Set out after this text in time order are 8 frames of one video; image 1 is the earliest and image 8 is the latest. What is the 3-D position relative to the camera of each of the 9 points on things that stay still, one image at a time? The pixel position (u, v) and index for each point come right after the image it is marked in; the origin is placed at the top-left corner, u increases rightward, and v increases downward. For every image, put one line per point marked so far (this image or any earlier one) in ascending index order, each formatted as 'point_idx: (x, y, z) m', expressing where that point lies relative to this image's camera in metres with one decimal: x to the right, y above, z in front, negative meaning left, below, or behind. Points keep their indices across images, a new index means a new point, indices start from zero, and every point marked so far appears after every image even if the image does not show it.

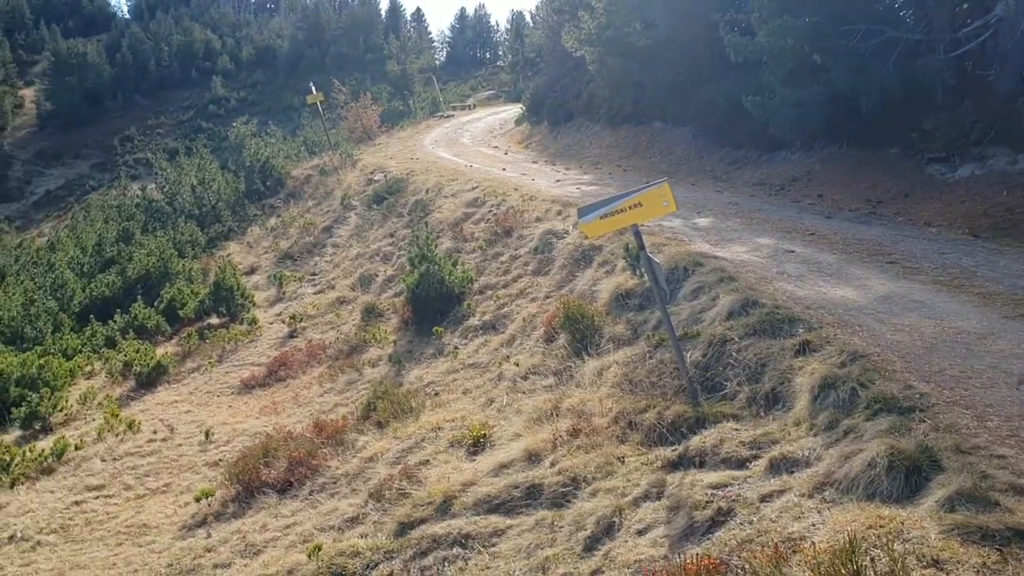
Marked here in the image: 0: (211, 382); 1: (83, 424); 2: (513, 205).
0: (-4.6, -1.4, +14.5) m
1: (-6.2, -1.9, +13.7) m
2: (0.0, +1.4, +16.6) m
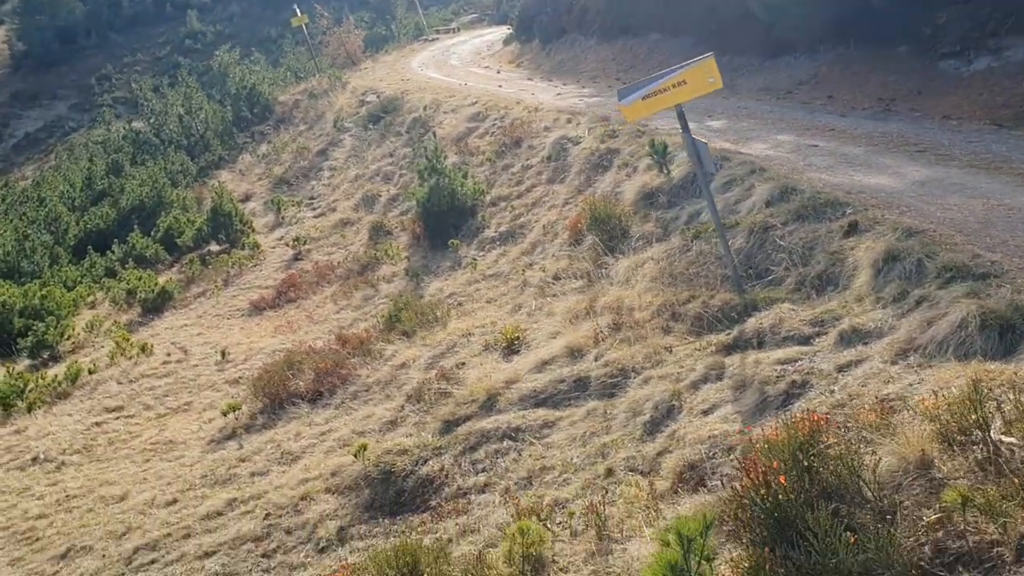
0: (-4.4, -0.2, +14.2) m
1: (-5.9, -0.8, +13.4) m
2: (+0.1, +2.9, +16.2) m
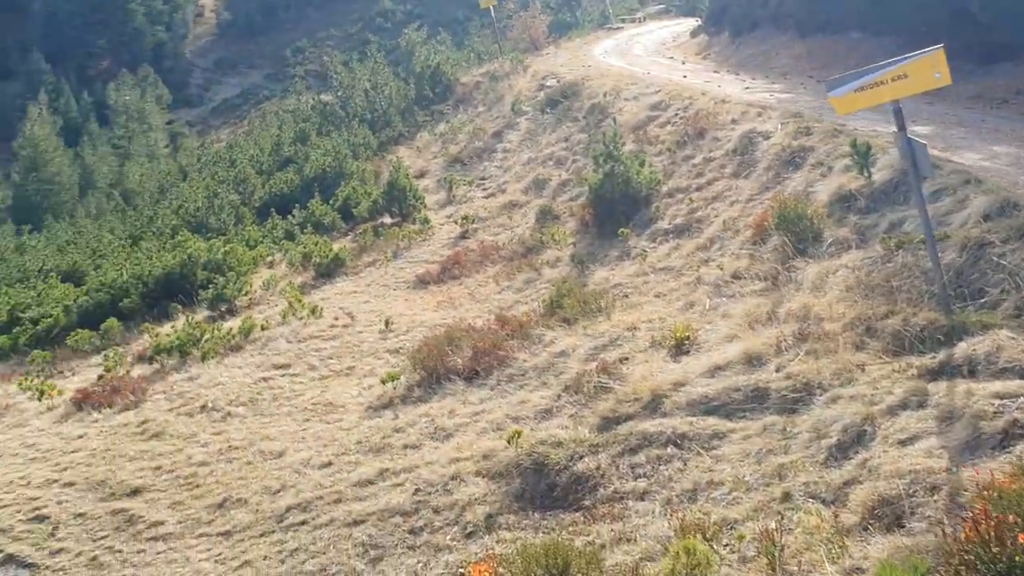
0: (-1.9, +0.2, +14.4) m
1: (-3.6, -0.3, +13.9) m
2: (+3.1, +2.9, +15.6) m
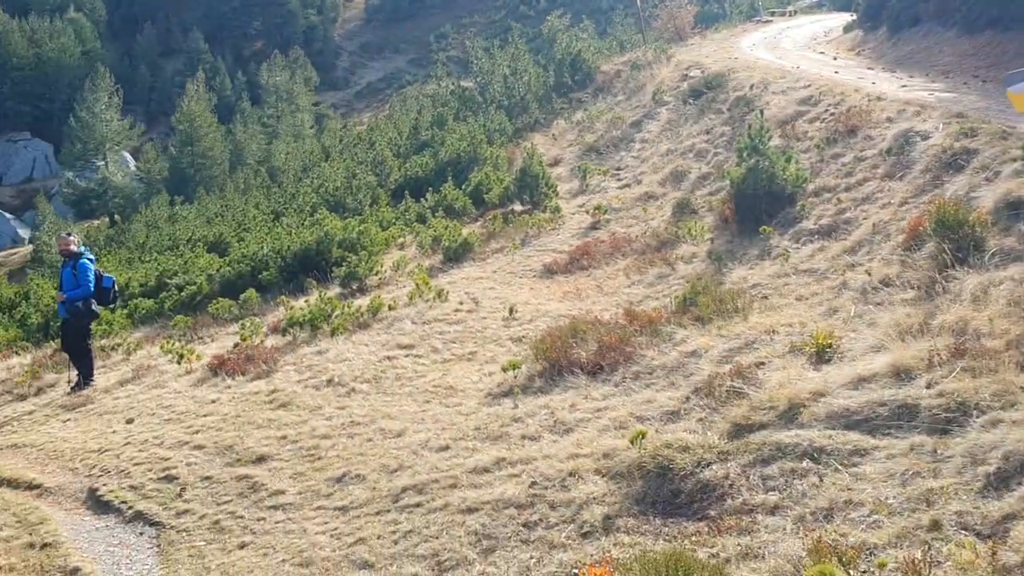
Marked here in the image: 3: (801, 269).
0: (+0.1, +0.4, +14.3) m
1: (-1.7, 0.0, +14.0) m
2: (+5.3, +2.8, +14.8) m
3: (+3.0, +0.2, +9.8) m
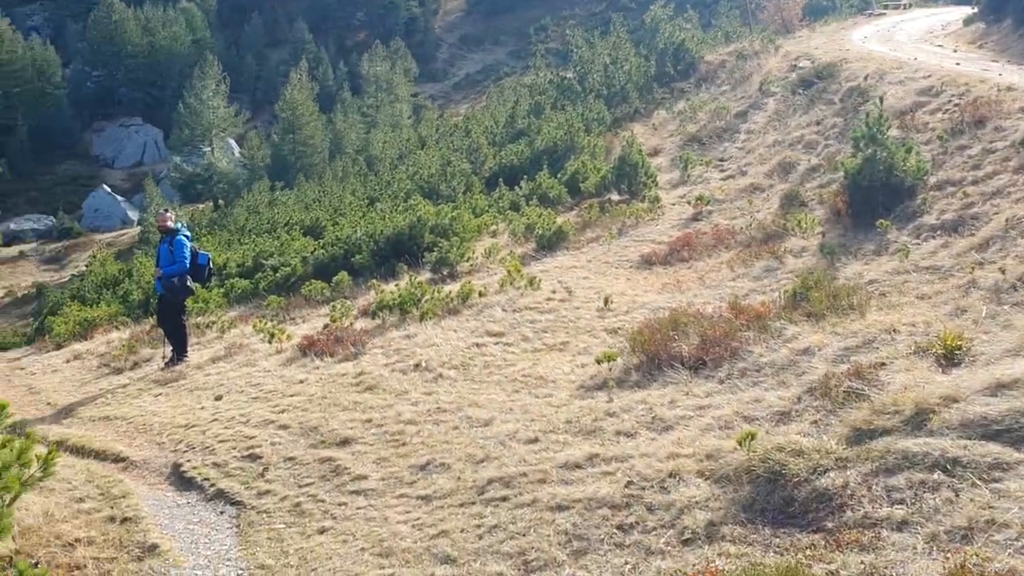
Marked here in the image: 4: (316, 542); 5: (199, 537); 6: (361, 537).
0: (+1.4, +0.5, +13.8) m
1: (-0.4, +0.2, +13.7) m
2: (+6.8, +2.8, +13.8) m
3: (+3.9, +0.2, +9.1) m
4: (-1.2, -1.5, +5.8) m
5: (-2.0, -1.6, +6.0) m
6: (-0.9, -1.5, +5.7) m
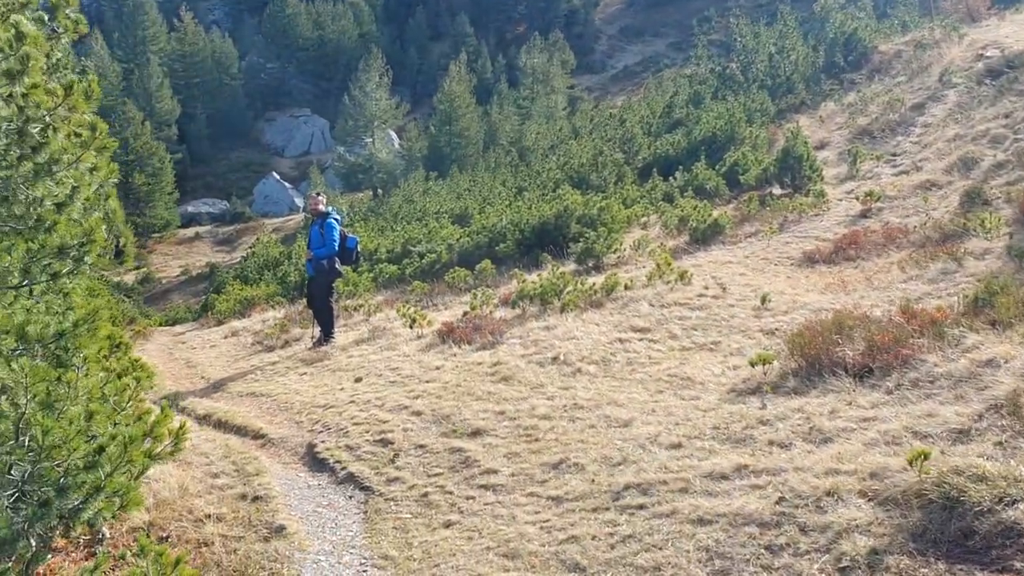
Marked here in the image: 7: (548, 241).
0: (+3.5, +0.5, +13.1) m
1: (+1.7, +0.3, +13.3) m
2: (+8.9, +2.6, +12.2) m
3: (+5.2, +0.1, +8.0) m
4: (-0.4, -1.4, +5.5) m
5: (-1.2, -1.4, +5.9) m
6: (-0.1, -1.4, +5.5) m
7: (+0.6, +0.7, +15.1) m
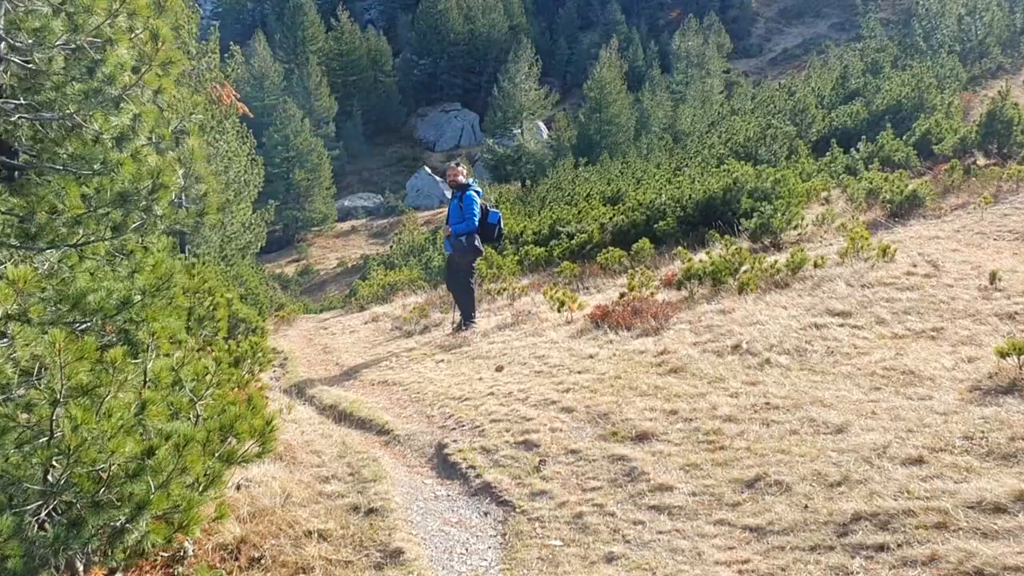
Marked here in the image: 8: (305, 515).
0: (+5.5, +0.8, +11.0) m
1: (+3.7, +0.5, +11.5) m
2: (+10.6, +2.8, +9.2) m
3: (+6.3, +0.3, +5.7) m
4: (+0.4, -1.3, +4.2) m
5: (-0.3, -1.3, +4.7) m
6: (+0.6, -1.2, +4.1) m
7: (+2.9, +1.0, +13.5) m
8: (-1.1, -1.2, +4.9) m
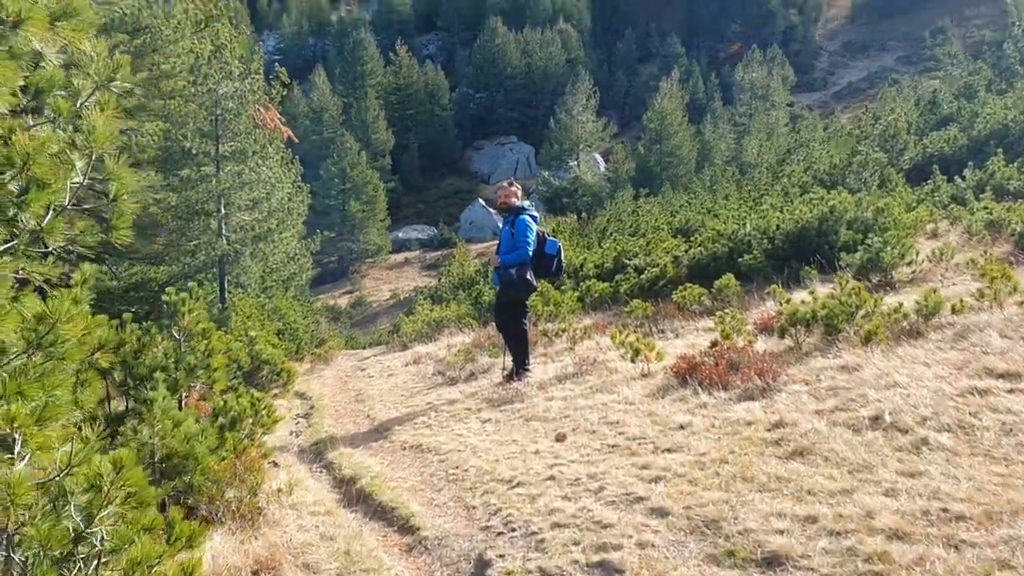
0: (+6.1, +0.3, +9.0) m
1: (+4.3, +0.1, +9.6) m
2: (+11.2, +2.3, +7.1) m
3: (+6.6, 0.0, +3.7) m
4: (+0.6, -1.4, +2.5) m
5: (0.0, -1.4, +3.0) m
6: (+0.8, -1.4, +2.3) m
7: (+3.6, +0.4, +11.7) m
8: (-0.8, -1.4, +3.3) m
